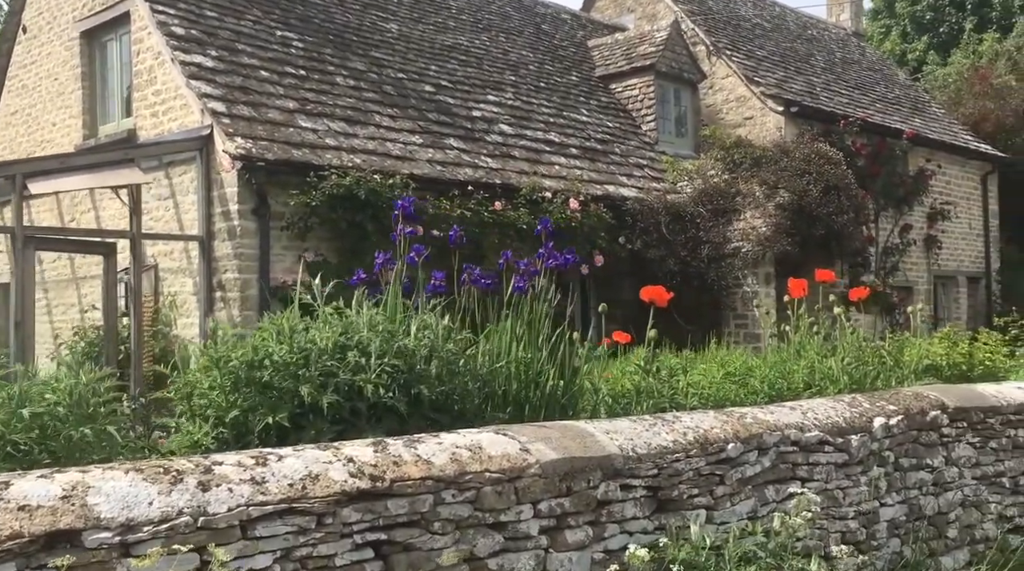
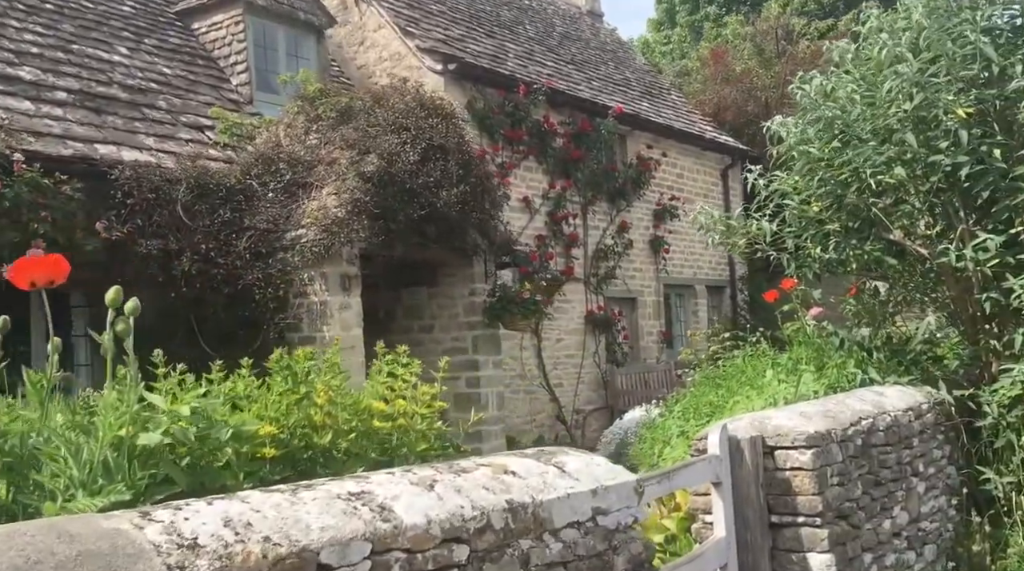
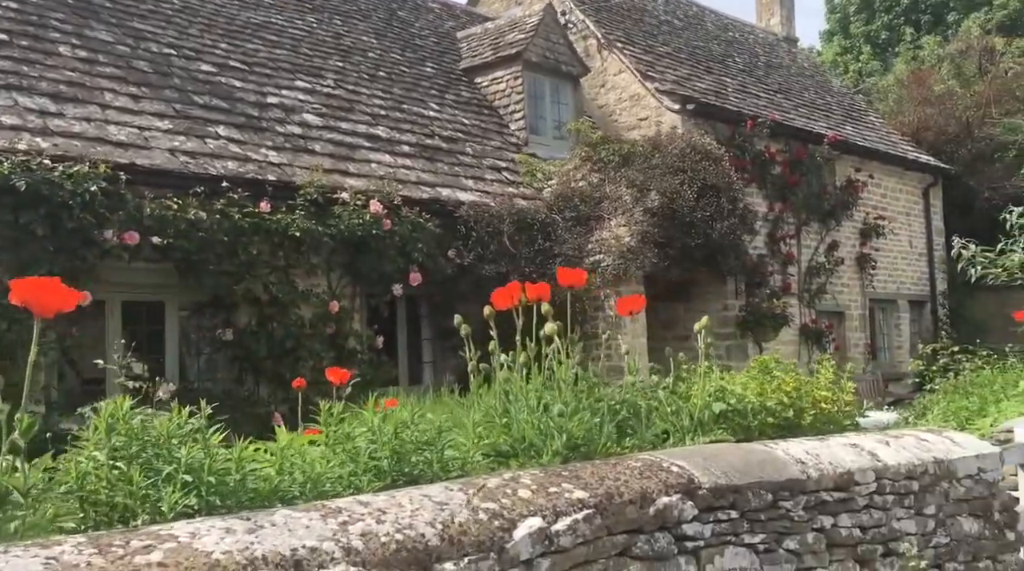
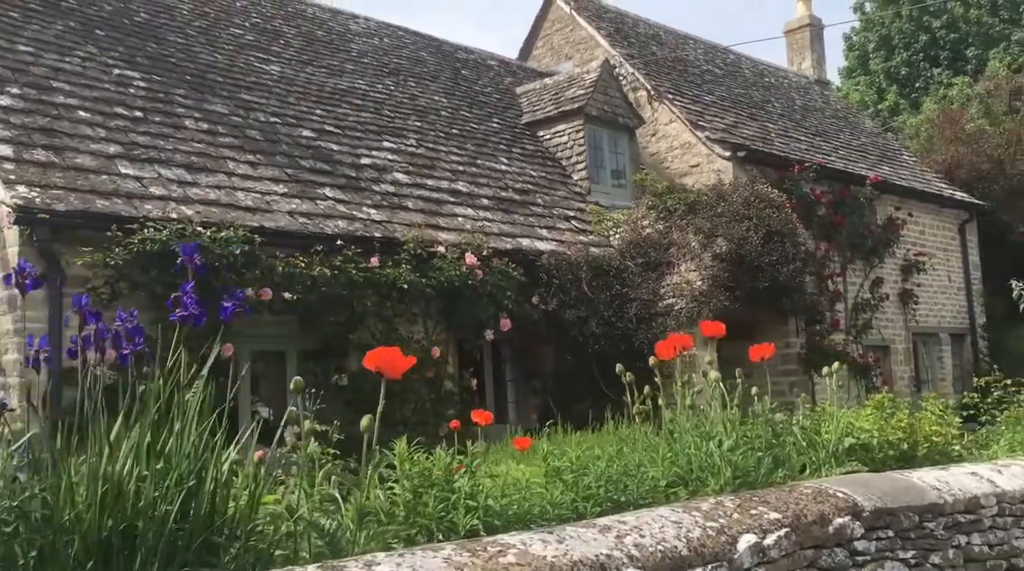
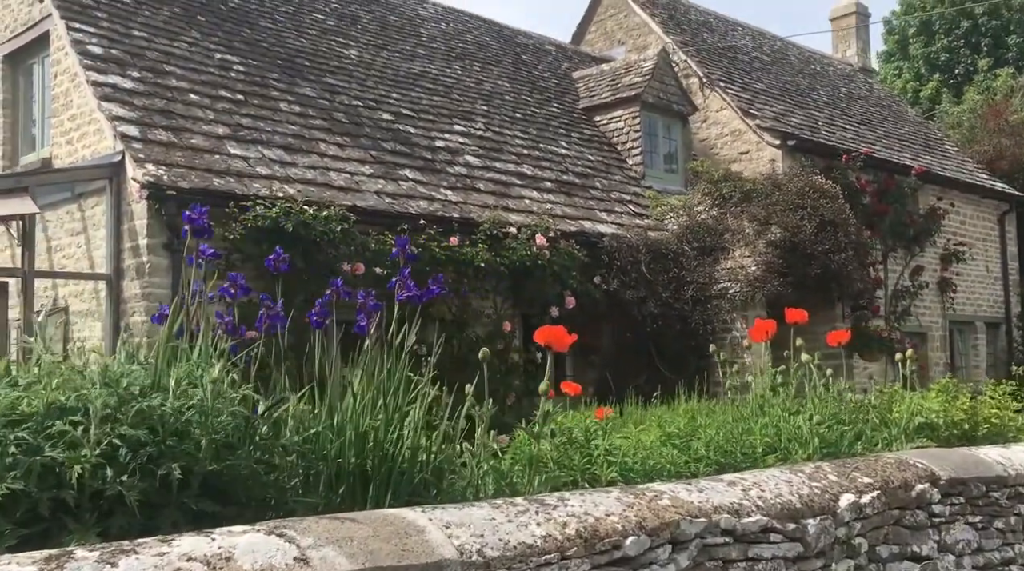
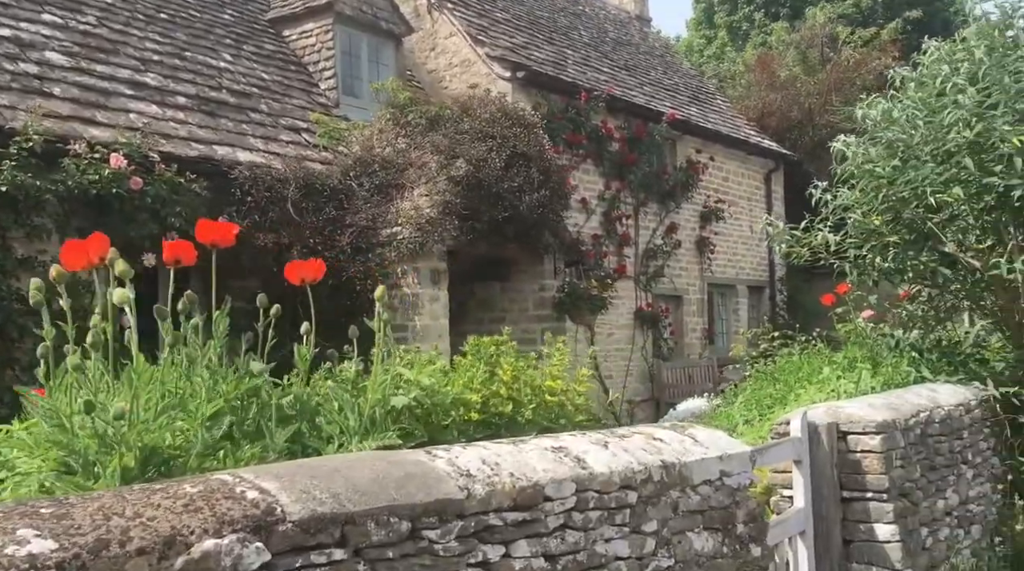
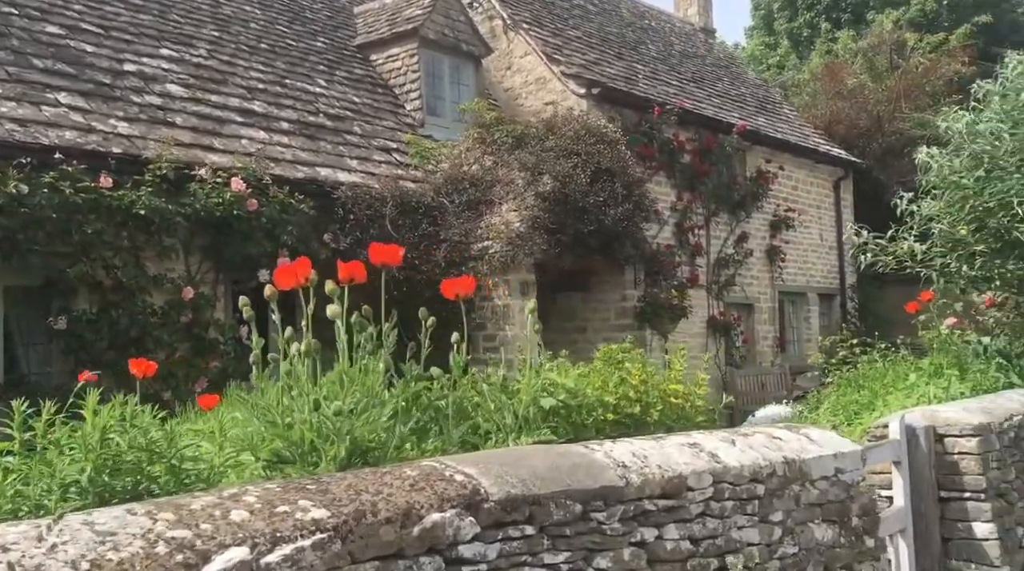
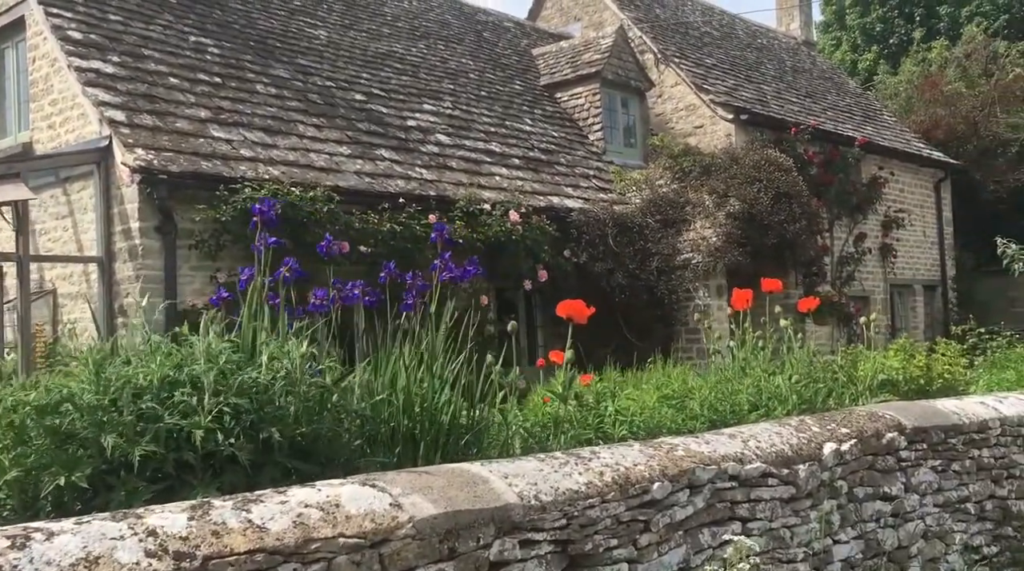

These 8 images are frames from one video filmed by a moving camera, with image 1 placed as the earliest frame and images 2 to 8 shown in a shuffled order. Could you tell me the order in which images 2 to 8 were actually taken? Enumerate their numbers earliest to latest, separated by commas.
8, 5, 4, 3, 7, 6, 2
